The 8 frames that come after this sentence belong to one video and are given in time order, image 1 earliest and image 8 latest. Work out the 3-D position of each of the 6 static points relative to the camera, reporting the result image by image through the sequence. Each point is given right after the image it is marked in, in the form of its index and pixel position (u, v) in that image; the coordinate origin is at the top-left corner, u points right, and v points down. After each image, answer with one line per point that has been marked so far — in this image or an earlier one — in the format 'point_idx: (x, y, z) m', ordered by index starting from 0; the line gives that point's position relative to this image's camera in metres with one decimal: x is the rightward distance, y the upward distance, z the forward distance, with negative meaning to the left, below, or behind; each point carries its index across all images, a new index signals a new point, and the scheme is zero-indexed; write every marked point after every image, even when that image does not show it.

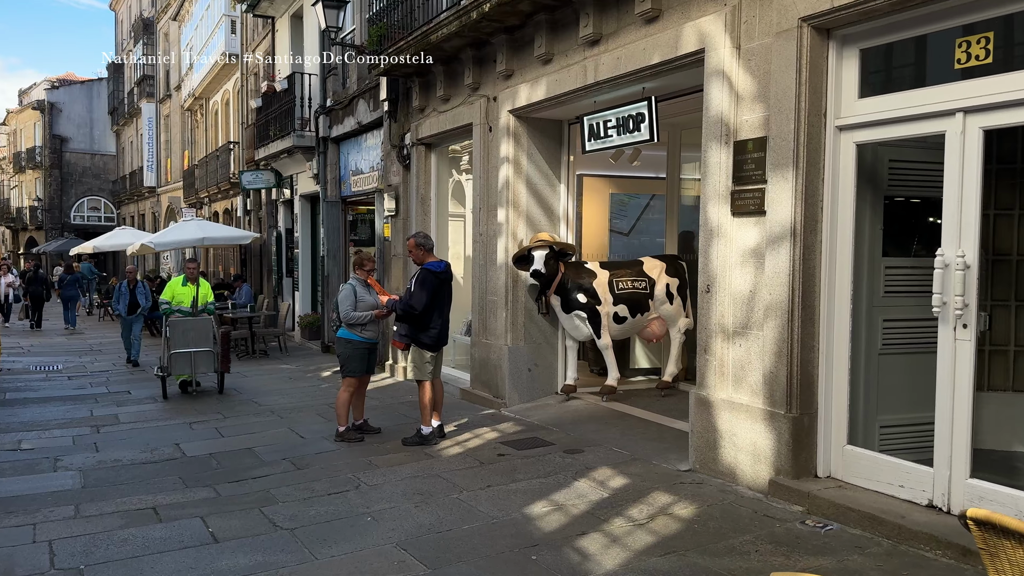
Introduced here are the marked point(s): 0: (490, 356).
0: (-0.2, -0.7, +8.0) m
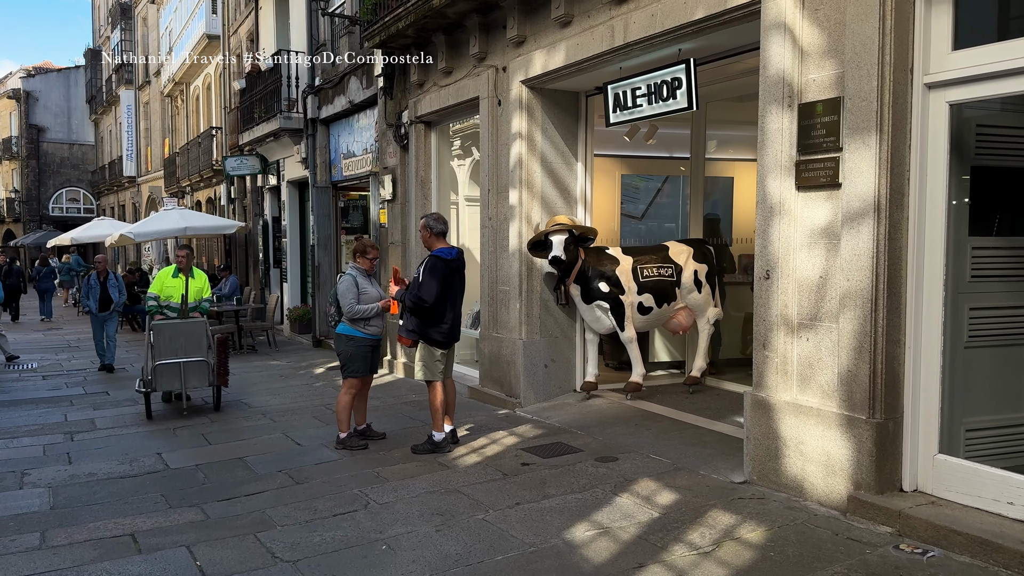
0: (-0.1, -0.6, +7.3) m
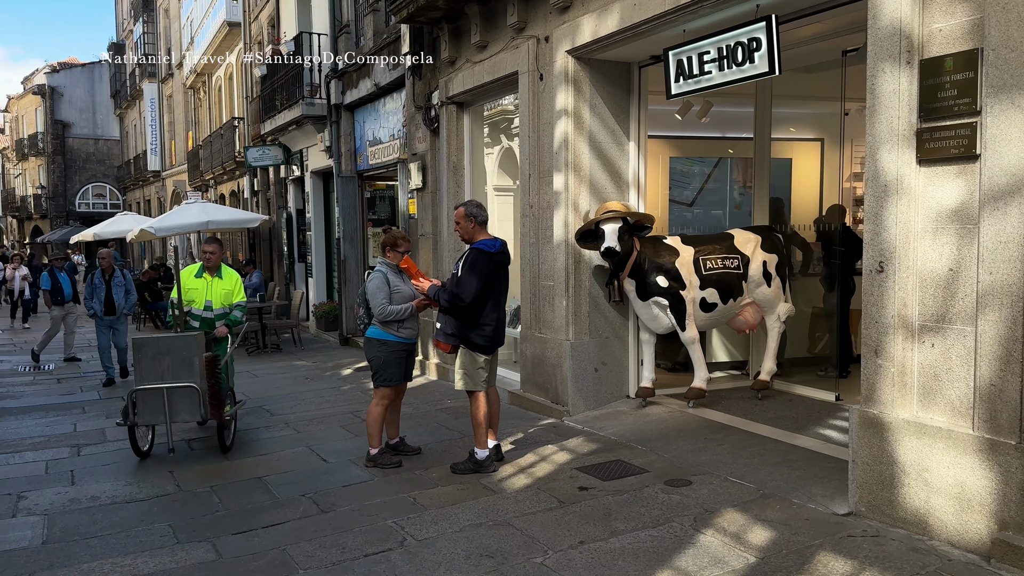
0: (+0.3, -0.5, +6.6) m
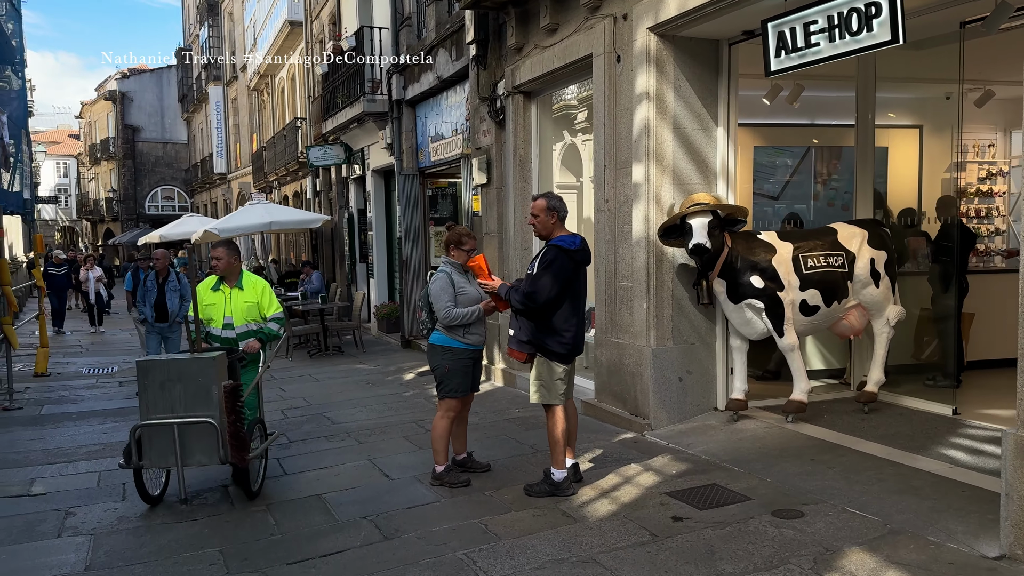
0: (+0.8, -0.5, +6.1) m
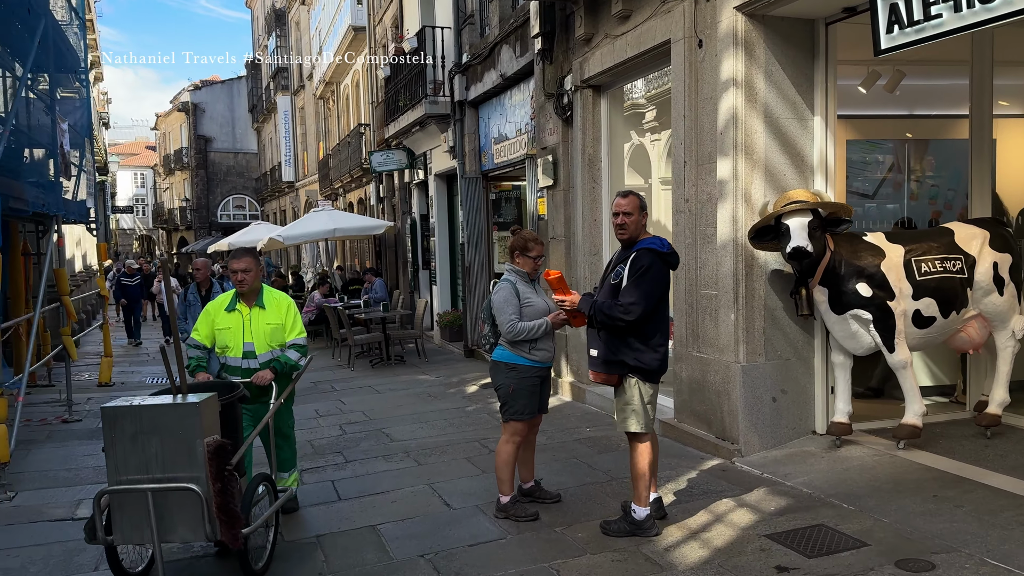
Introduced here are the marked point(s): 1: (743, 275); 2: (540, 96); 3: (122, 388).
0: (+1.3, -0.6, +5.5) m
1: (+1.4, +0.1, +5.2) m
2: (+0.3, +1.9, +8.2) m
3: (-4.9, -1.2, +10.4) m
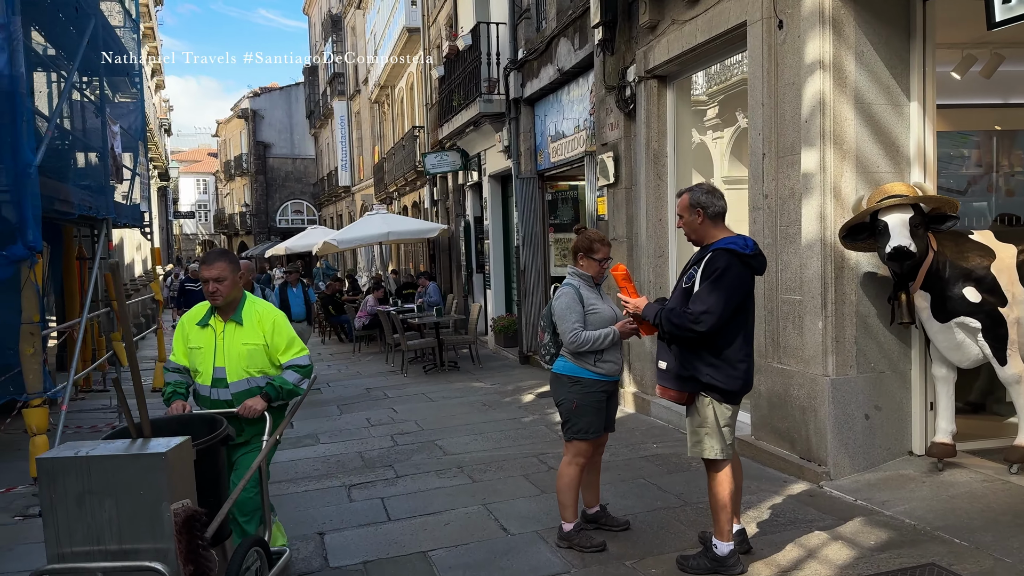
0: (+1.7, -0.6, +5.0) m
1: (+1.8, 0.0, +4.7) m
2: (+0.8, +1.8, +7.8) m
3: (-4.2, -1.3, +10.3) m
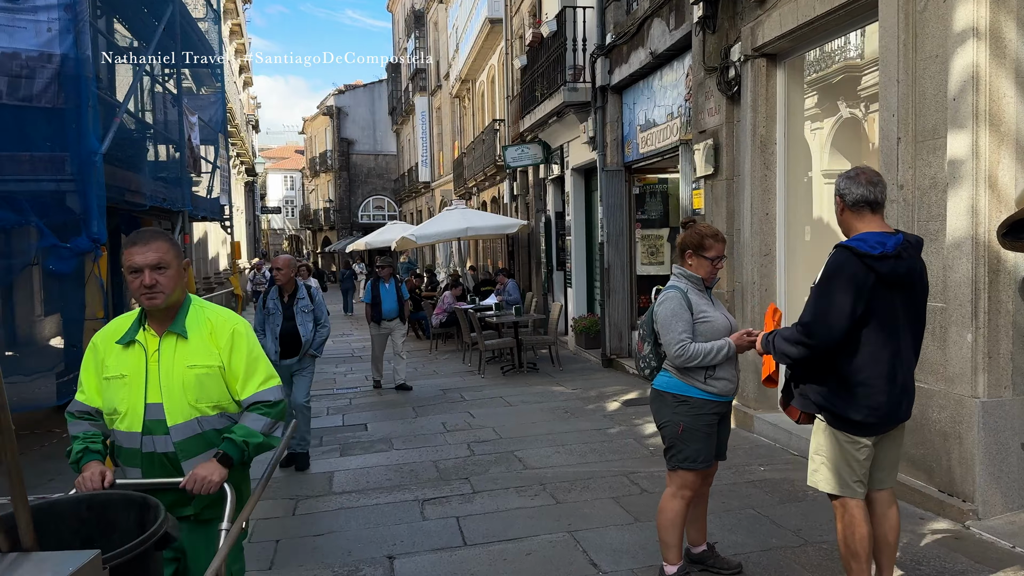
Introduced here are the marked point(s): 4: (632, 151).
0: (+2.1, -0.6, +4.3) m
1: (+2.2, 0.0, +3.9) m
2: (+1.6, +1.8, +7.1) m
3: (-3.2, -1.2, +10.1) m
4: (+1.4, +1.6, +9.7) m
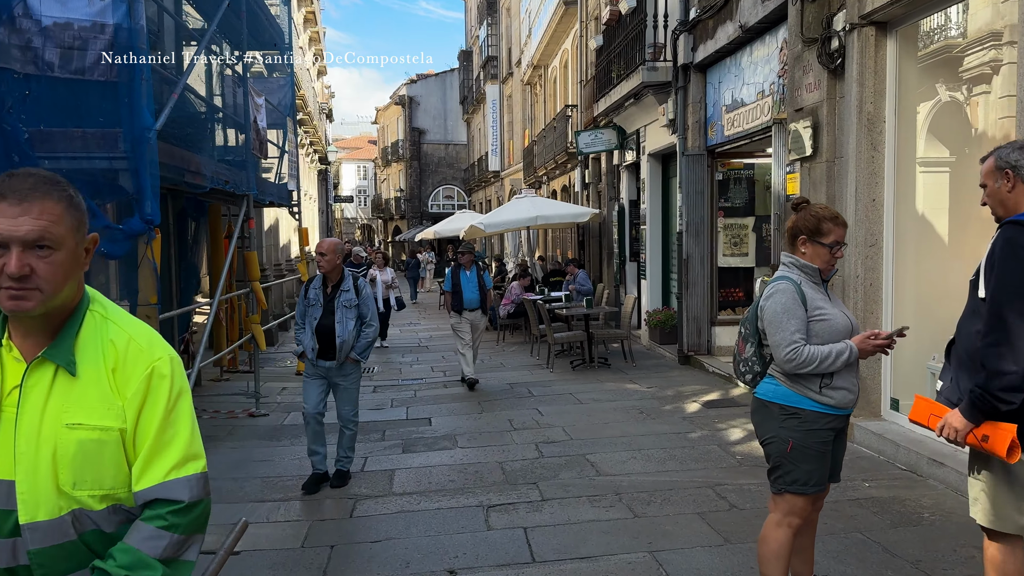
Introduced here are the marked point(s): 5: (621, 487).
0: (+2.5, -0.6, +3.6) m
1: (+2.6, 0.0, +3.3) m
2: (+2.2, +1.9, +6.5) m
3: (-2.4, -1.1, +9.9) m
4: (+2.2, +1.7, +9.1) m
5: (+0.7, -1.2, +5.0) m
